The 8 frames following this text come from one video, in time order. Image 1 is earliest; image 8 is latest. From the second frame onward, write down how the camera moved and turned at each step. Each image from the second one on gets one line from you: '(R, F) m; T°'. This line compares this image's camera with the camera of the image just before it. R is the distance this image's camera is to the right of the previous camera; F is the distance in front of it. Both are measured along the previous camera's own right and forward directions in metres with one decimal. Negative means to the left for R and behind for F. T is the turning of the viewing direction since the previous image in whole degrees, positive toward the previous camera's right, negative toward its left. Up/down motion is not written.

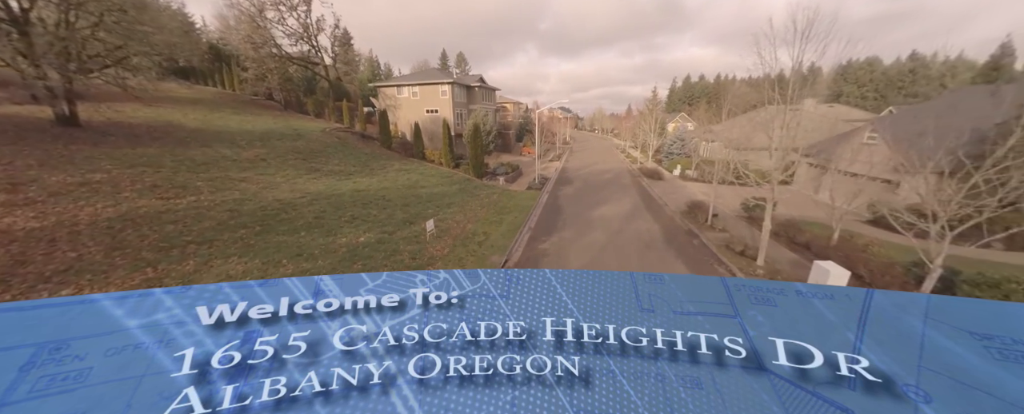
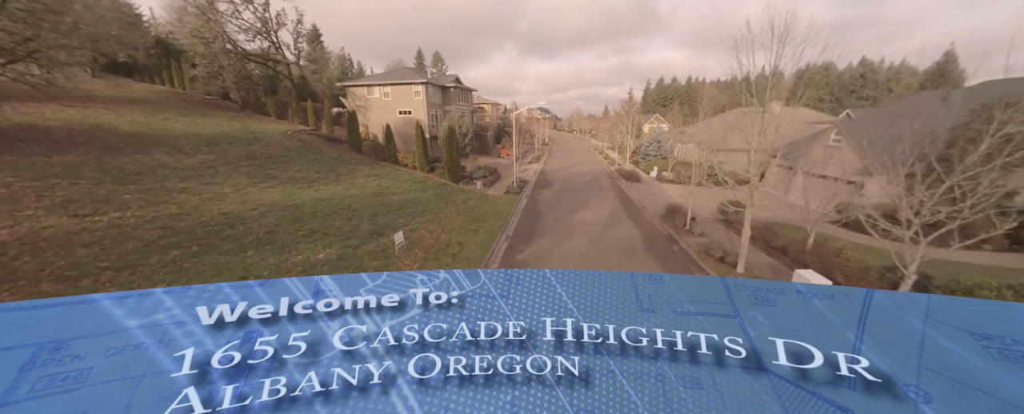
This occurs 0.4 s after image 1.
(+0.2, +0.6) m; +4°
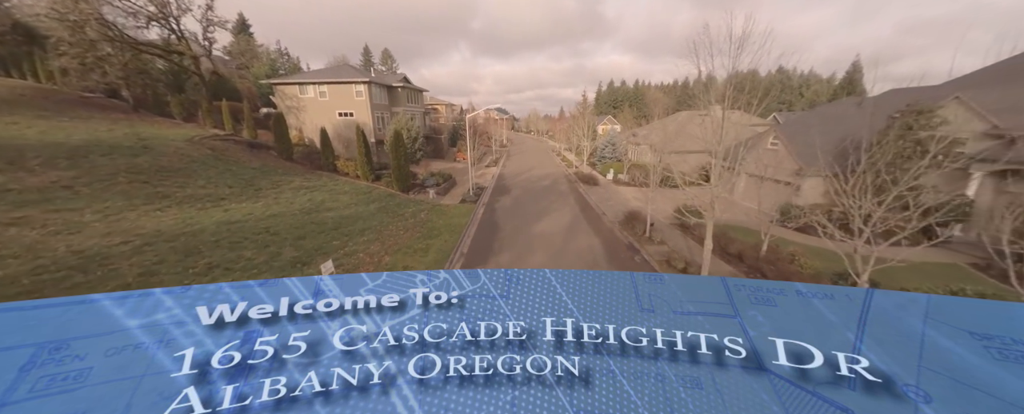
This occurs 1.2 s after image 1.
(+0.3, +1.1) m; +7°
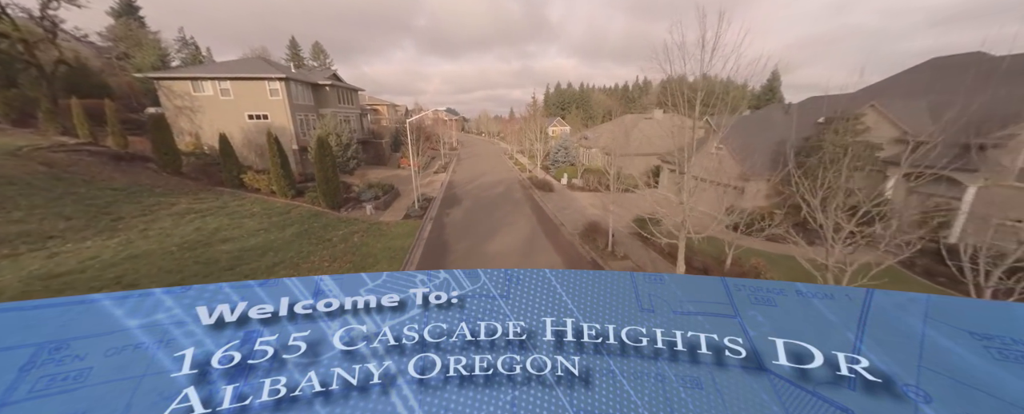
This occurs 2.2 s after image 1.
(+0.1, +1.6) m; +8°
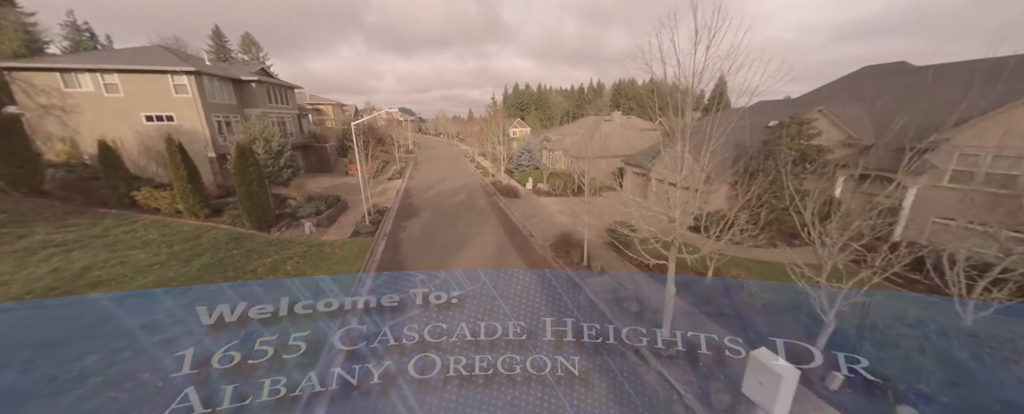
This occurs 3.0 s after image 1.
(-0.2, +1.3) m; +7°
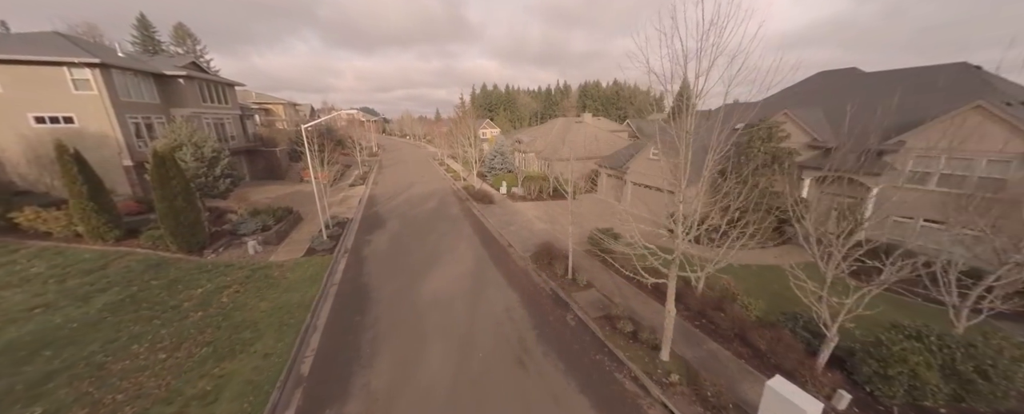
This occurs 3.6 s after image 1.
(-0.3, +1.0) m; +6°
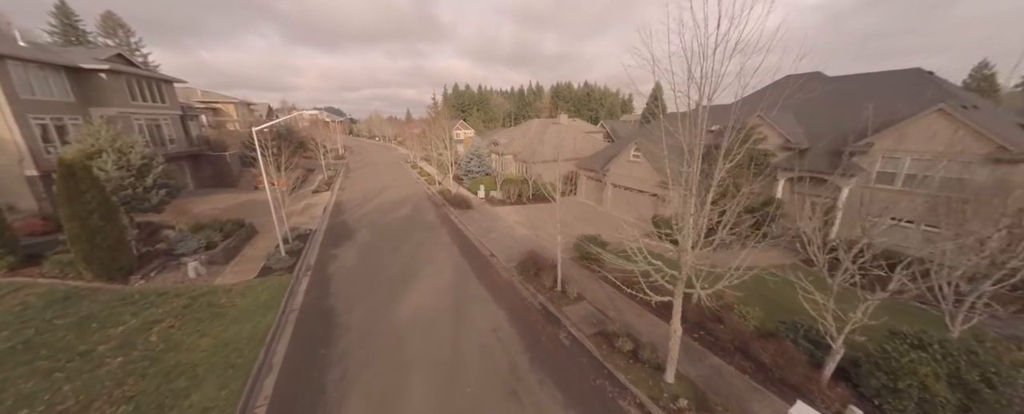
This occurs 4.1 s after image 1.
(-0.3, +0.8) m; +5°
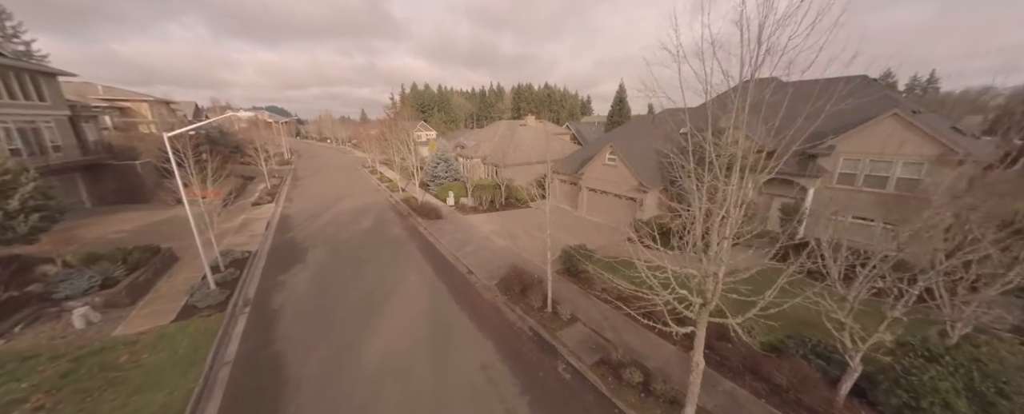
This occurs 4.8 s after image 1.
(-0.6, +1.1) m; +7°
